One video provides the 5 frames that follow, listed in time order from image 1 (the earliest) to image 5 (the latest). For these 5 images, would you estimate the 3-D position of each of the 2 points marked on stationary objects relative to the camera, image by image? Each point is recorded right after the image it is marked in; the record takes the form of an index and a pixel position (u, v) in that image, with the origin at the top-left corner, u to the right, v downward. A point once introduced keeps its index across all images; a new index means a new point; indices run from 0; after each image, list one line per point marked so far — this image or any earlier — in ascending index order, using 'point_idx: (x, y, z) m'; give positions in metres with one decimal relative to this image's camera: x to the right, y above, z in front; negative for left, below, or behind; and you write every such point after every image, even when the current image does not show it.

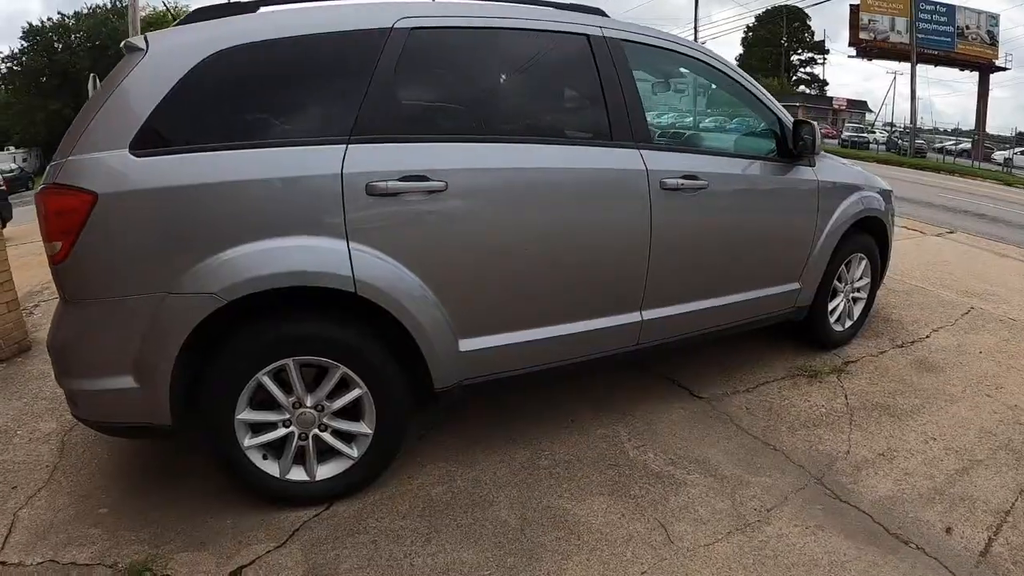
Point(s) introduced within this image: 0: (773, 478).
0: (+1.1, -0.8, +3.1) m
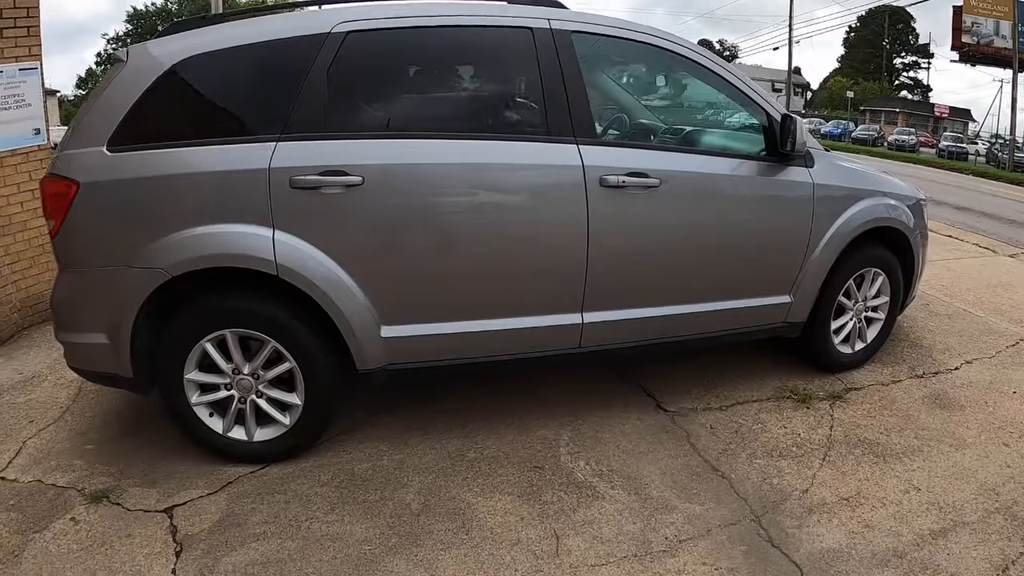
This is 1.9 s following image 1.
0: (+0.8, -0.9, +3.0) m
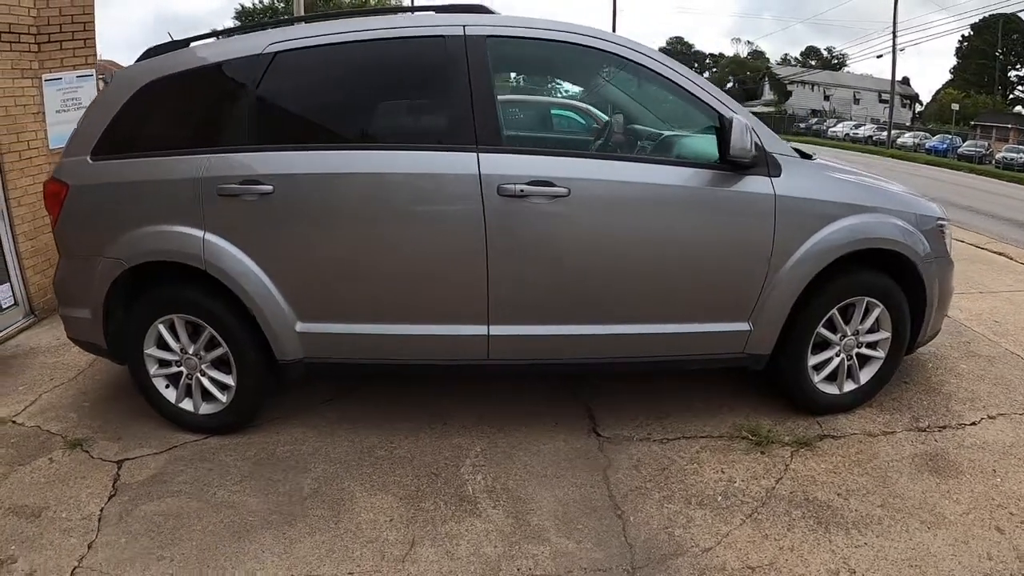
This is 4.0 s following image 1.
0: (+0.3, -1.0, +2.8) m
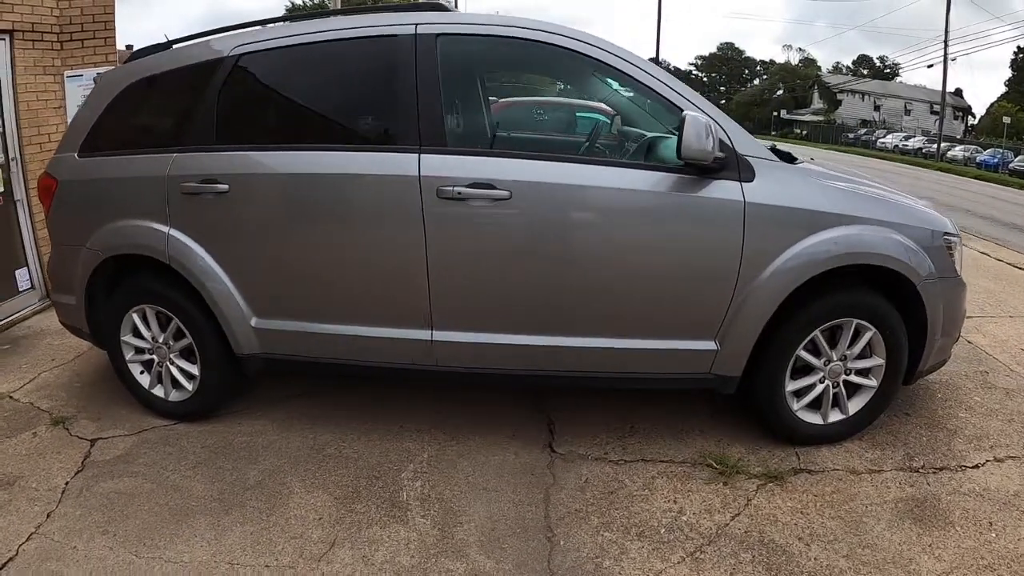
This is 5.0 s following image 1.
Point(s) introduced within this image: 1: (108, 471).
0: (-0.1, -1.0, +2.6) m
1: (-1.8, -0.8, +3.2) m
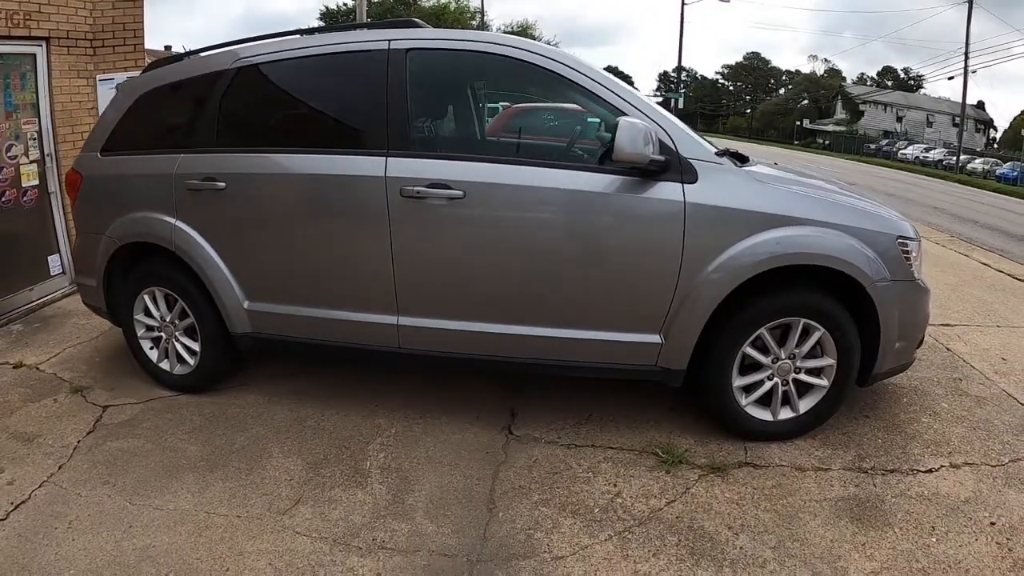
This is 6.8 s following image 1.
0: (-0.3, -0.9, +2.9) m
1: (-2.0, -0.7, +3.6) m
